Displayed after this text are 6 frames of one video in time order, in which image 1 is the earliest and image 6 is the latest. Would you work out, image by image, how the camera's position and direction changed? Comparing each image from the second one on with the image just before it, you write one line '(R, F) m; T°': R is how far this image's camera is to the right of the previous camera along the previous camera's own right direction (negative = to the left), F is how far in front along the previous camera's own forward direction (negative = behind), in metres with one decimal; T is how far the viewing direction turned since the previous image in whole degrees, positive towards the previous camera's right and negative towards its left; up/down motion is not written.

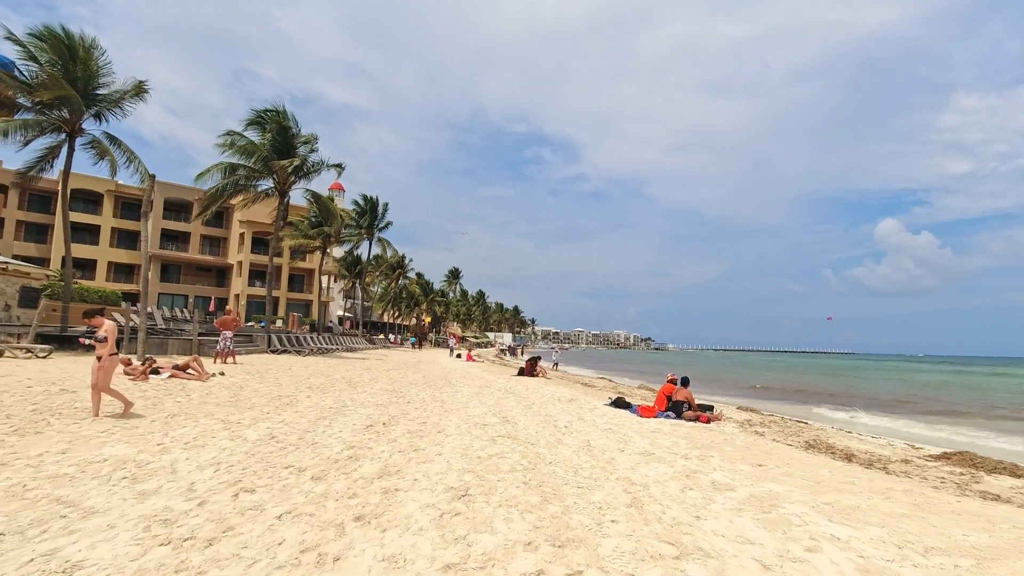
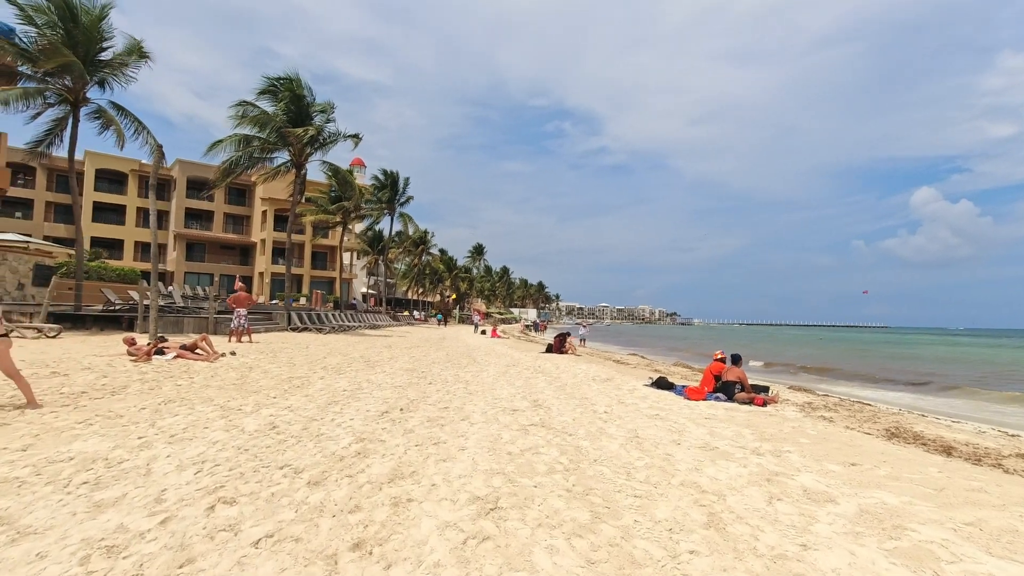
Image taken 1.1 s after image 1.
(-0.1, +1.2) m; -2°
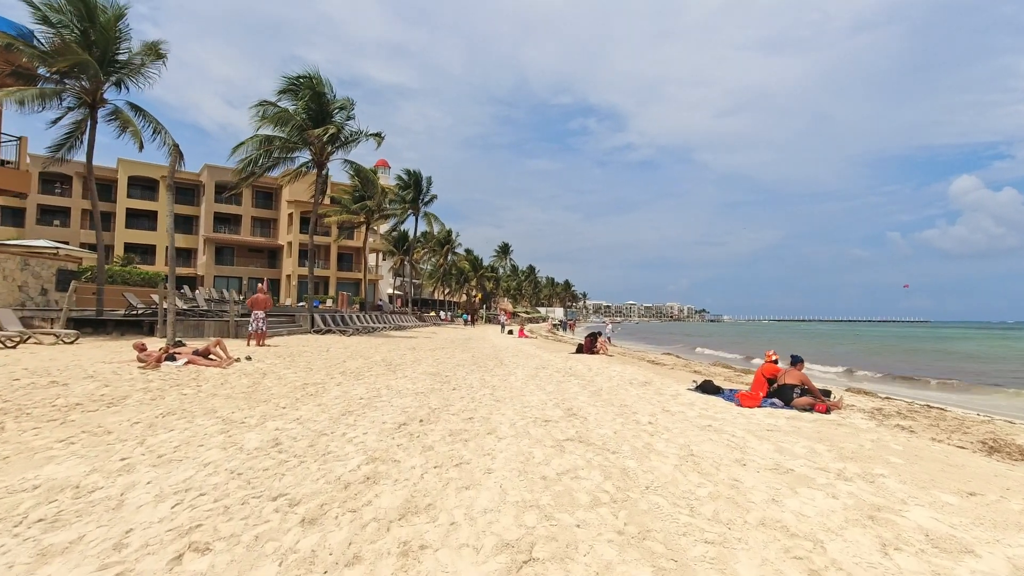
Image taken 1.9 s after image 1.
(-0.1, +0.9) m; -3°
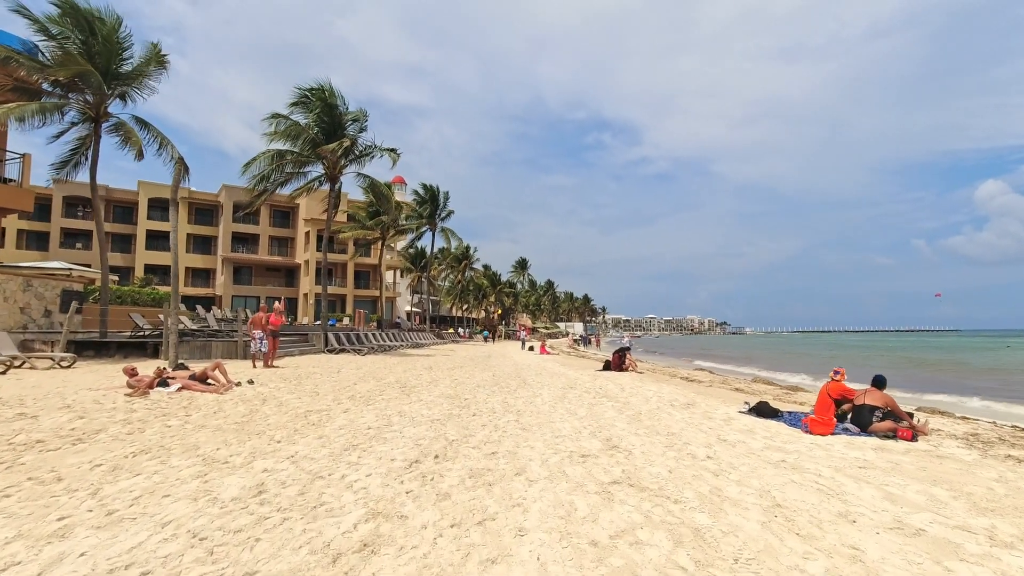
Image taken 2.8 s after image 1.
(-0.1, +1.1) m; -2°
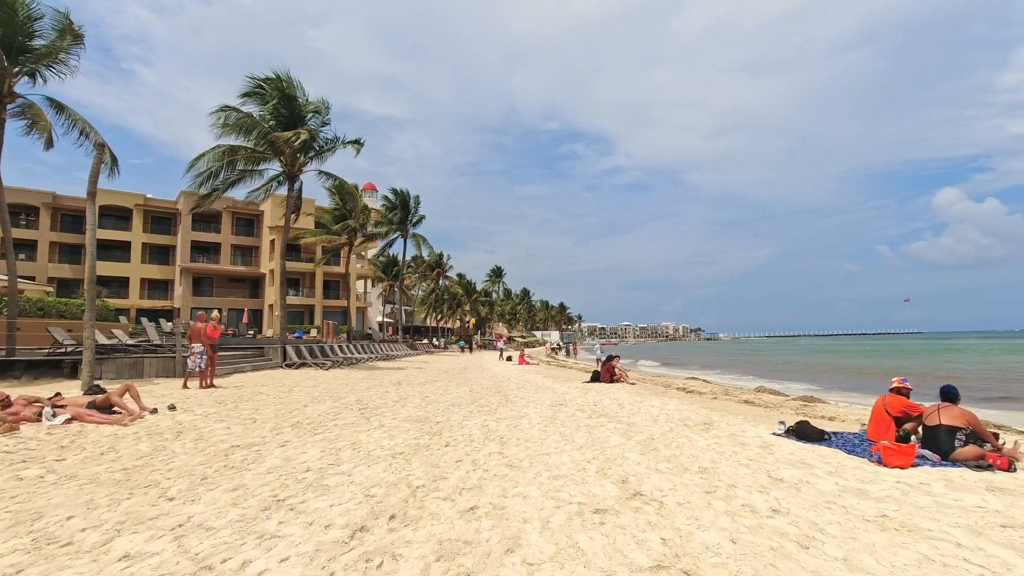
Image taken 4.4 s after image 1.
(-0.1, +1.9) m; +3°
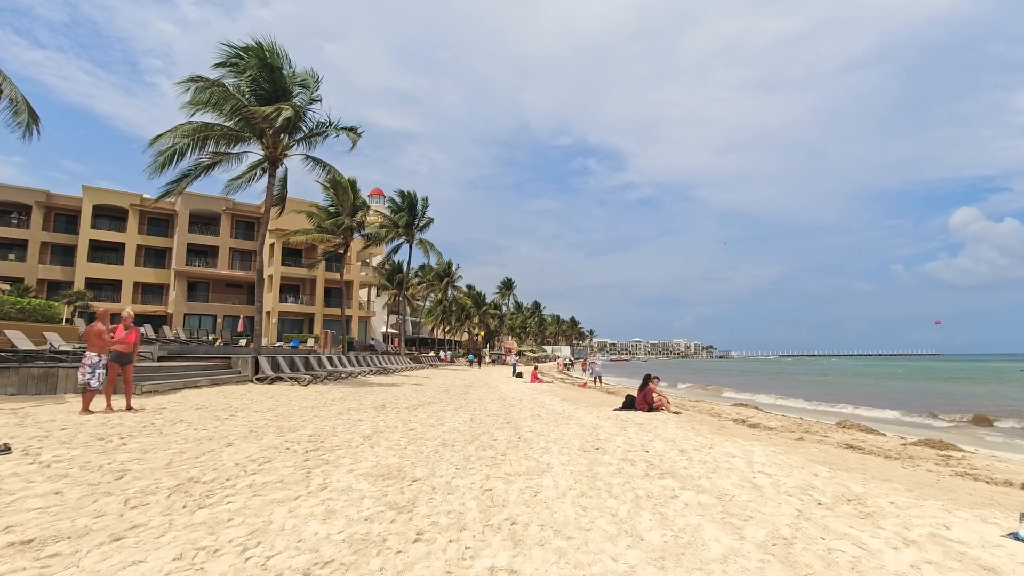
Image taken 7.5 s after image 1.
(-0.1, +3.4) m; -1°
